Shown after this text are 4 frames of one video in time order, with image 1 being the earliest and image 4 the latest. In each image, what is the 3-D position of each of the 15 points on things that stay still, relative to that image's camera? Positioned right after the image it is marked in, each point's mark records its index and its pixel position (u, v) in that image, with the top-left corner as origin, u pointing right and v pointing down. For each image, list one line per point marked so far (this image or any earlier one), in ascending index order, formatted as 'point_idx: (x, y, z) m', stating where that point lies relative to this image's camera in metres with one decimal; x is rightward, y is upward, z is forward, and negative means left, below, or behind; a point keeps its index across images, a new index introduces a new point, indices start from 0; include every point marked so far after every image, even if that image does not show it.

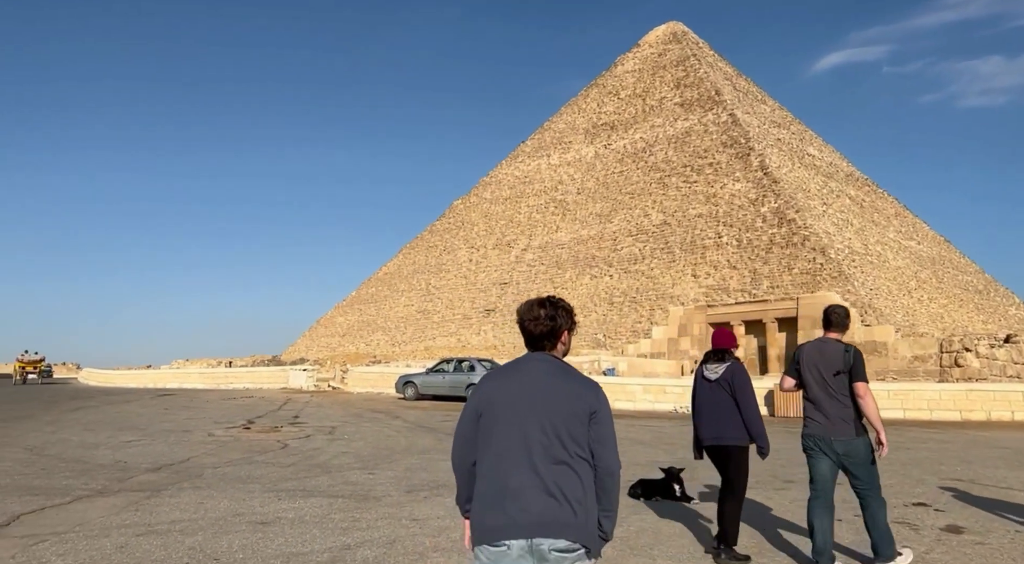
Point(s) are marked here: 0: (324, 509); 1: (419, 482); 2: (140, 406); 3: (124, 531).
0: (-1.5, -1.9, +5.9) m
1: (-1.0, -2.1, +7.5) m
2: (-10.4, -3.5, +20.1) m
3: (-2.7, -1.7, +5.0) m
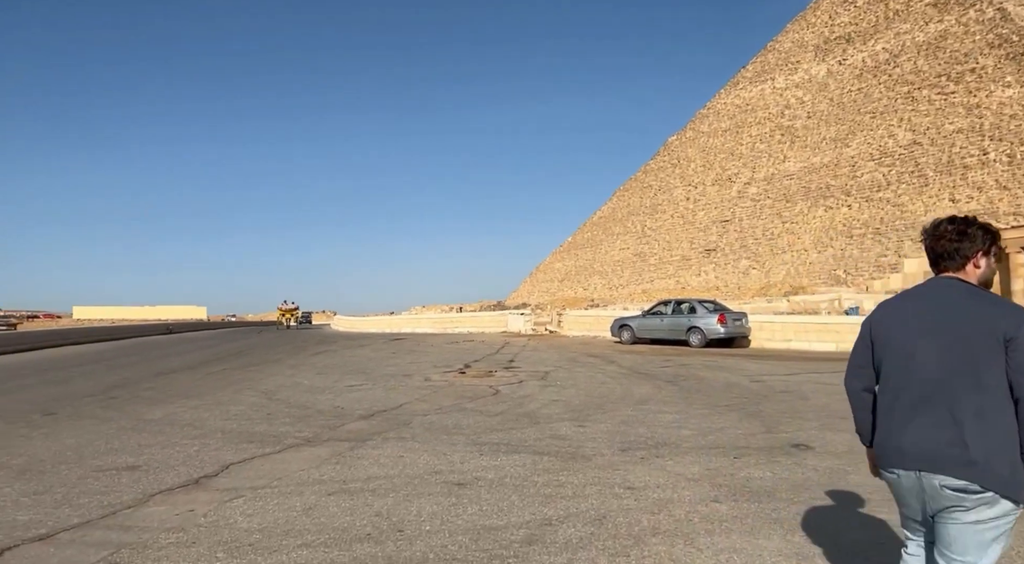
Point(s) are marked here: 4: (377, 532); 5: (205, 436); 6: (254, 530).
0: (+0.1, -1.4, +5.2) m
1: (+1.1, -1.4, +6.6) m
2: (-4.1, -2.1, +21.5) m
3: (-1.3, -1.3, +4.7) m
4: (-0.7, -1.3, +3.7) m
5: (-2.9, -1.4, +6.8) m
6: (-1.3, -1.3, +3.7) m
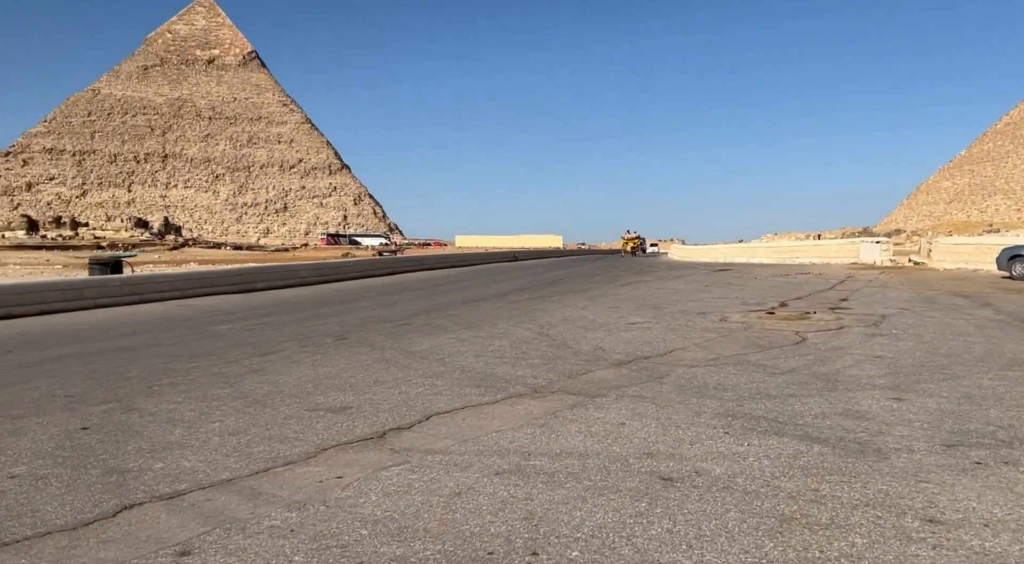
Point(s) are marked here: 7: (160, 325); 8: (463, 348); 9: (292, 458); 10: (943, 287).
0: (+1.4, -1.0, +3.7) m
1: (+2.9, -0.9, +4.5) m
2: (+4.8, 0.0, +20.2) m
3: (-0.1, -1.0, +3.8) m
4: (0.0, -1.0, +2.7) m
5: (-0.6, -0.8, +6.5) m
6: (-0.6, -1.0, +3.0) m
7: (-5.7, -0.7, +11.6) m
8: (-0.6, -0.7, +8.1) m
9: (-1.2, -1.0, +3.9) m
10: (+9.3, -0.1, +15.8) m
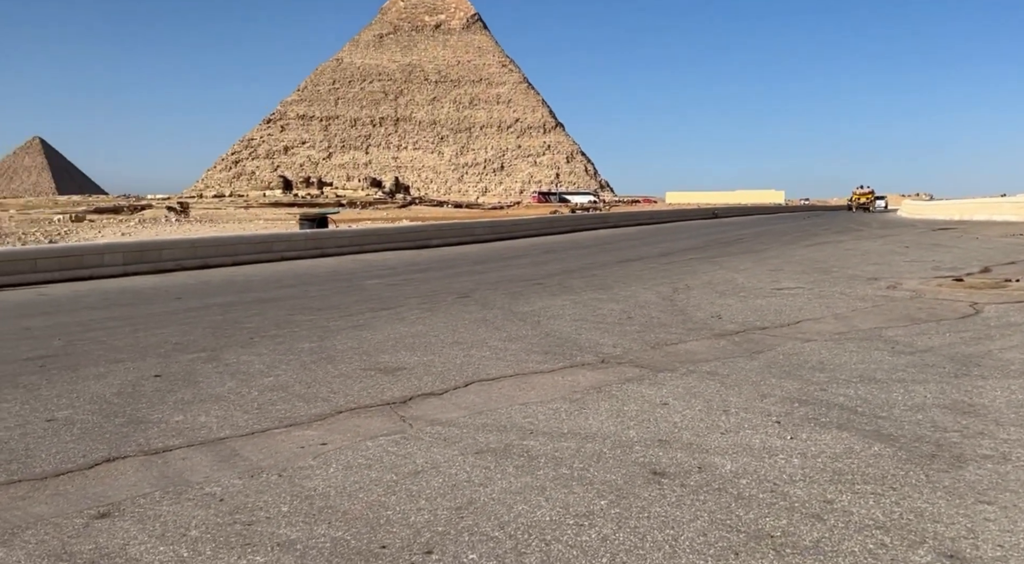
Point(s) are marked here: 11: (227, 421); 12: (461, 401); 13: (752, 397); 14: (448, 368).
0: (+1.3, -0.8, +3.0) m
1: (+2.9, -0.7, +3.3) m
2: (+9.1, +1.0, +17.8) m
3: (-0.1, -0.8, +3.6) m
4: (-0.4, -0.9, +2.5) m
5: (+0.1, -0.5, +6.2) m
6: (-0.8, -0.8, +2.9) m
7: (-3.3, +0.1, +12.6) m
8: (+0.6, -0.3, +7.8) m
9: (-1.1, -0.7, +4.0) m
10: (+12.3, +0.6, +12.4) m
11: (-1.5, -0.7, +3.9) m
12: (-0.3, -0.7, +4.3) m
13: (+1.4, -0.7, +4.2) m
14: (-0.5, -0.6, +5.1) m
